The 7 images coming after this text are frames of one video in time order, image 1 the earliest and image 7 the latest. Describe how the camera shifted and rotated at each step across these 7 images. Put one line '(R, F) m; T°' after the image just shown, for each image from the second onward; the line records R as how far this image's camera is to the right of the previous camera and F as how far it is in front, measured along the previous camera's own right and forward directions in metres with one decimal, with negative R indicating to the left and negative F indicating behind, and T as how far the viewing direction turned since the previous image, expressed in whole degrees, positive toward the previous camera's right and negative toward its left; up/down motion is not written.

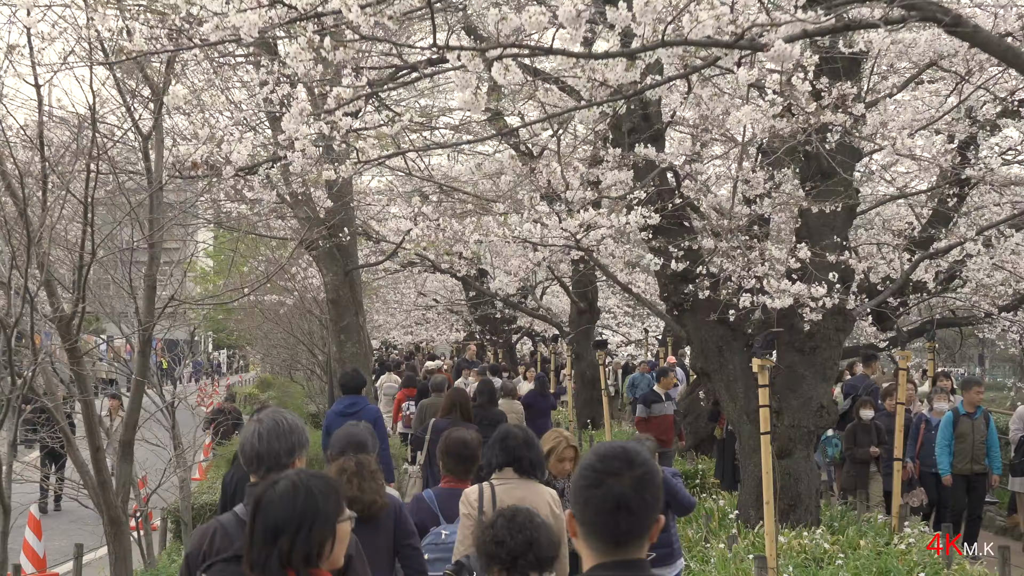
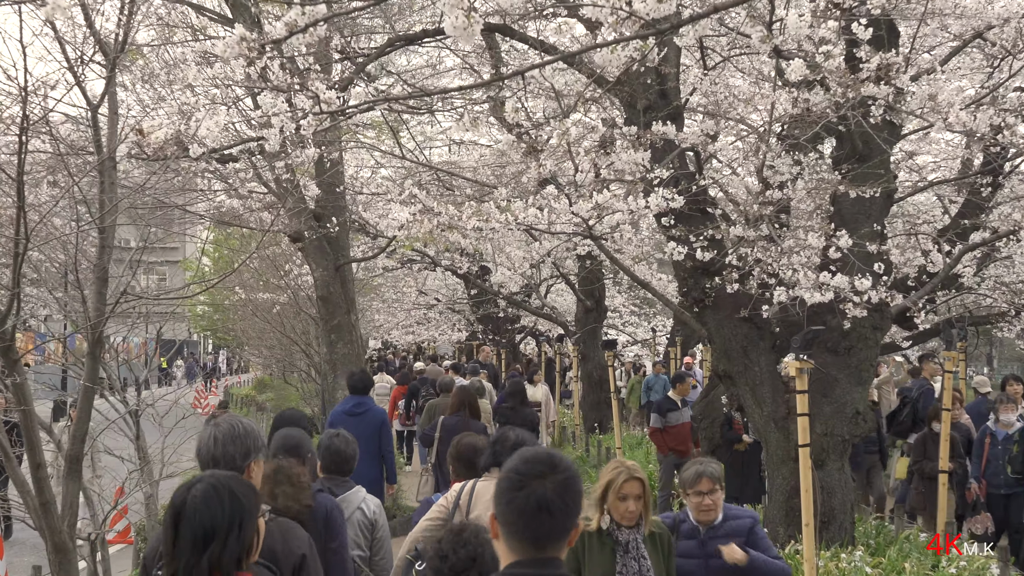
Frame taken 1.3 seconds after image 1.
(0.0, +0.9) m; 0°
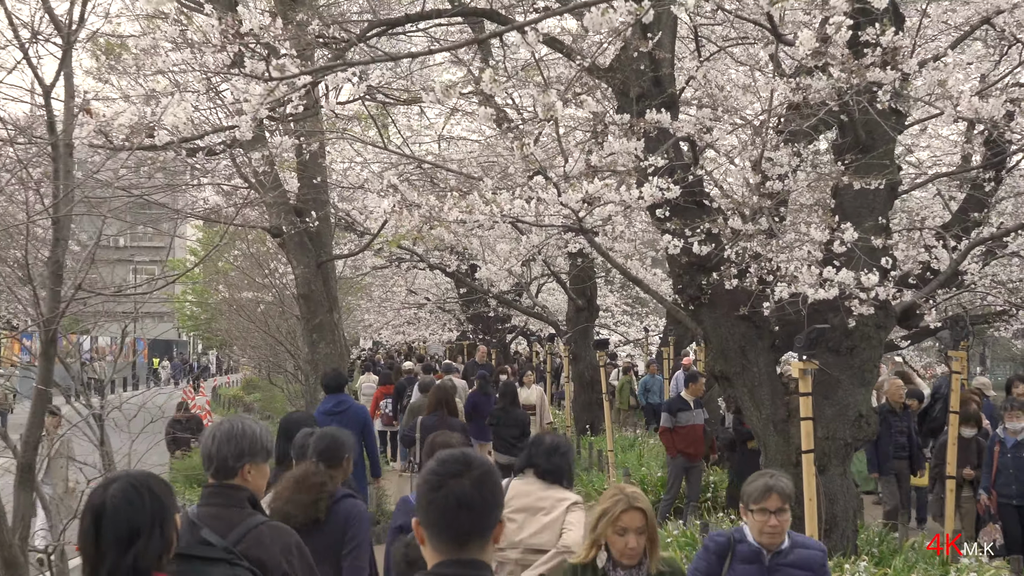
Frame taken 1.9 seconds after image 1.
(0.0, +0.4) m; 0°
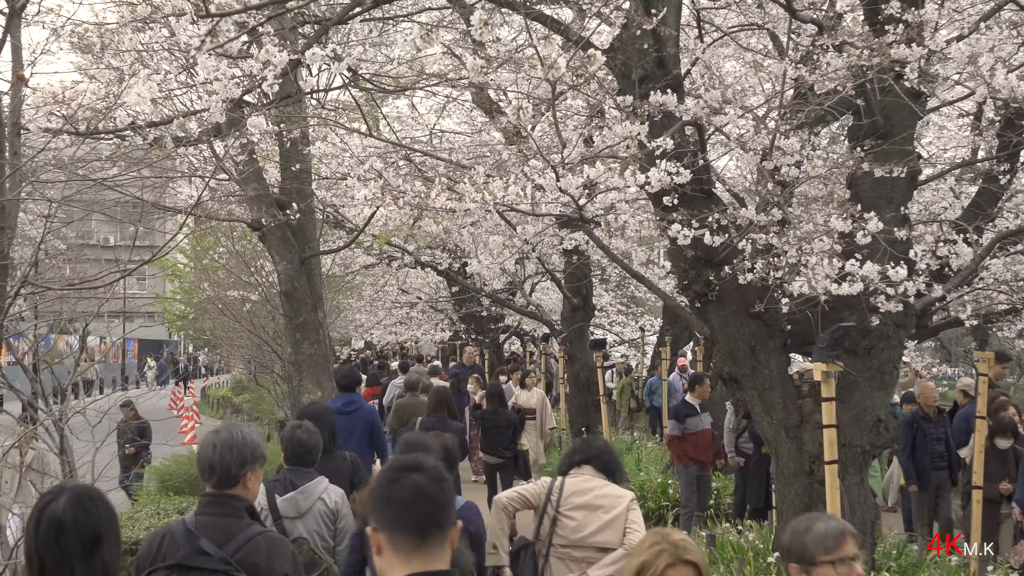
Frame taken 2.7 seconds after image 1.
(0.0, +0.6) m; 0°
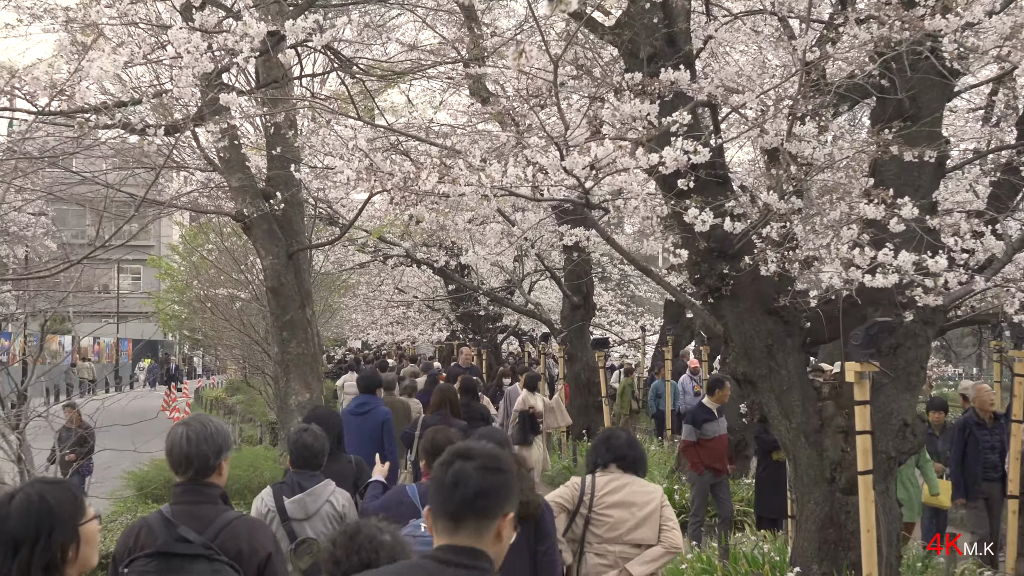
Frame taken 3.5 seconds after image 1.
(0.0, +0.6) m; 0°
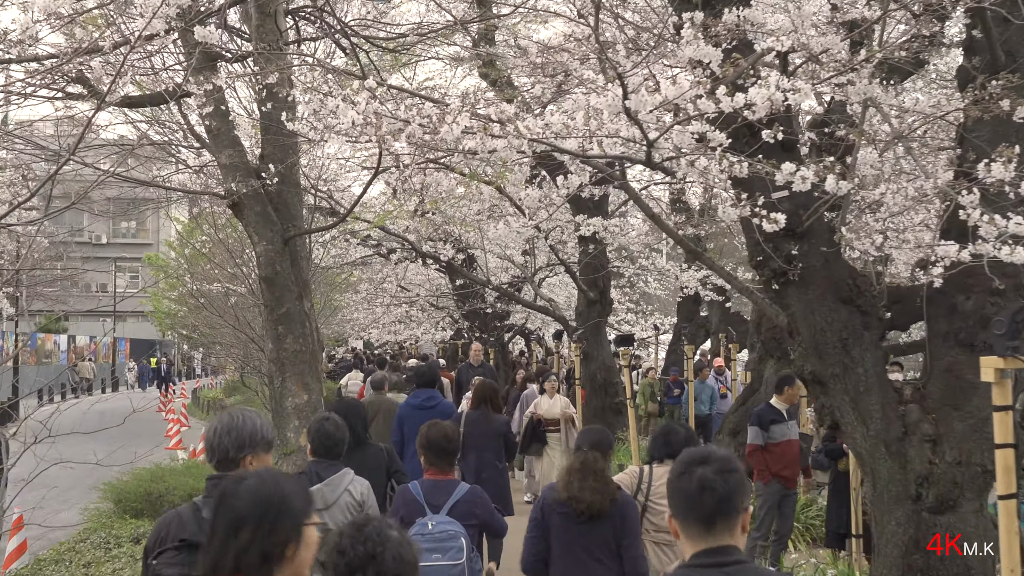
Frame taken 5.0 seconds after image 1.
(-0.1, +1.0) m; 0°
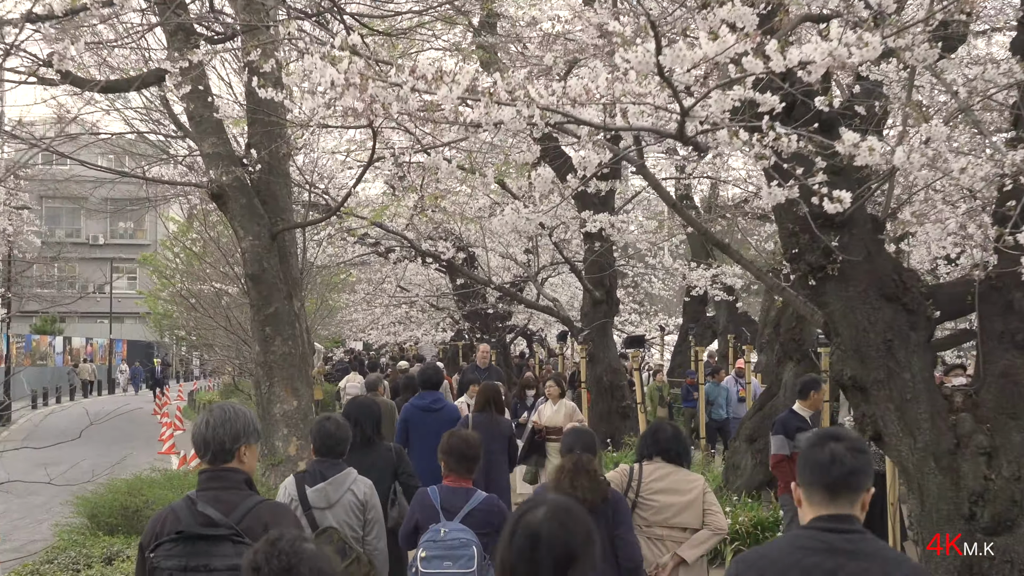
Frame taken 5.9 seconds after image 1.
(0.0, +0.6) m; 0°
